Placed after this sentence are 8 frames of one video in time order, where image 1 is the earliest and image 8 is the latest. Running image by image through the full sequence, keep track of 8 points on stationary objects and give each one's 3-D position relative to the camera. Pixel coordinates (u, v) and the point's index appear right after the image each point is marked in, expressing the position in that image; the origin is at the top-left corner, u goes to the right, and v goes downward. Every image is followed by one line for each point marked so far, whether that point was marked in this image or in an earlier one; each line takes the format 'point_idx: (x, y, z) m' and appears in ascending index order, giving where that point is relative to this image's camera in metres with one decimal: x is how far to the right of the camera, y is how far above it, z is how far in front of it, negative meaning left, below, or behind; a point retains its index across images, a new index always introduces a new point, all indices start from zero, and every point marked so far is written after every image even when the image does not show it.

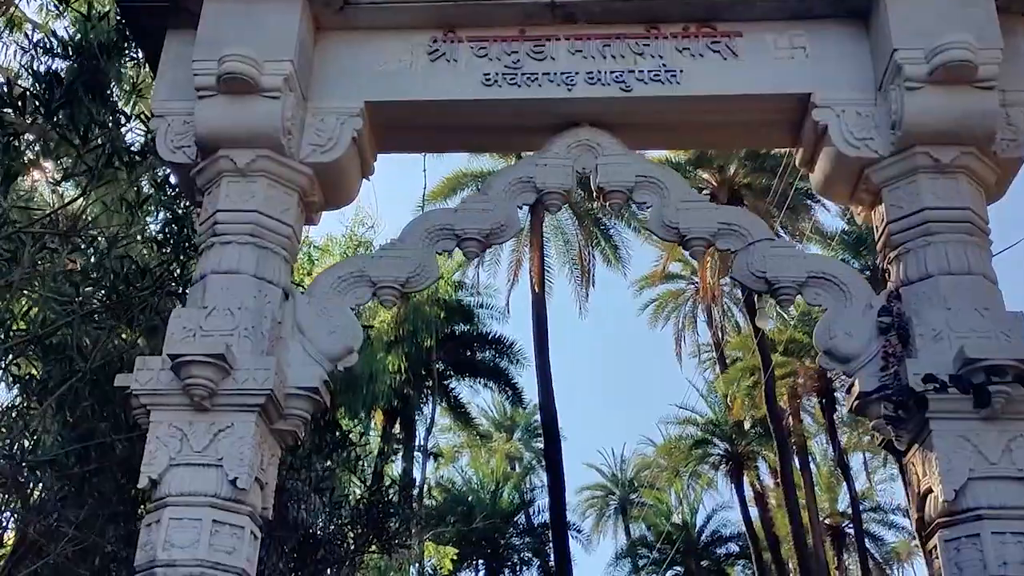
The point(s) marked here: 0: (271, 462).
0: (-1.4, -1.0, +5.8) m
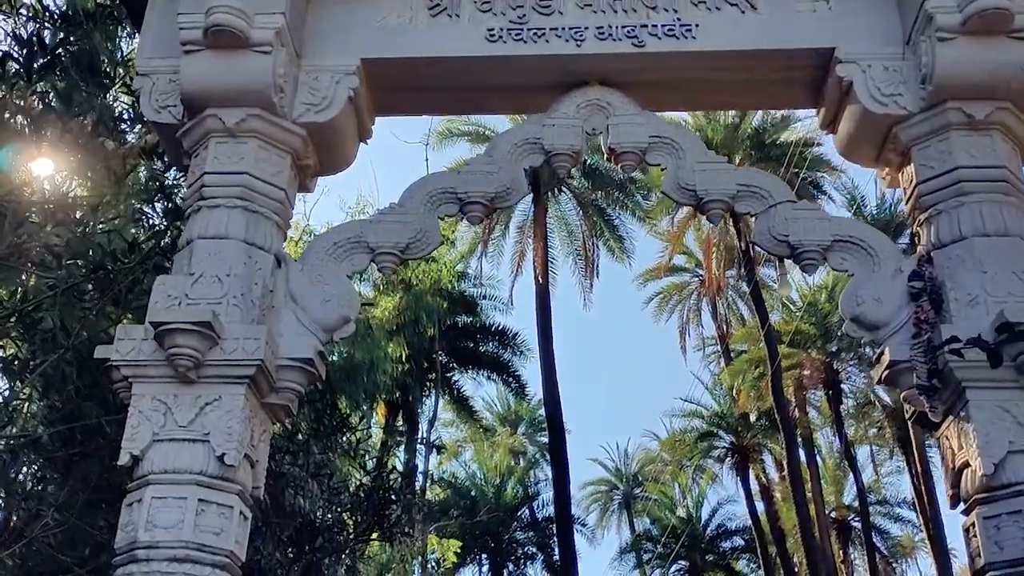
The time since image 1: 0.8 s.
0: (-1.3, -0.8, +5.5) m
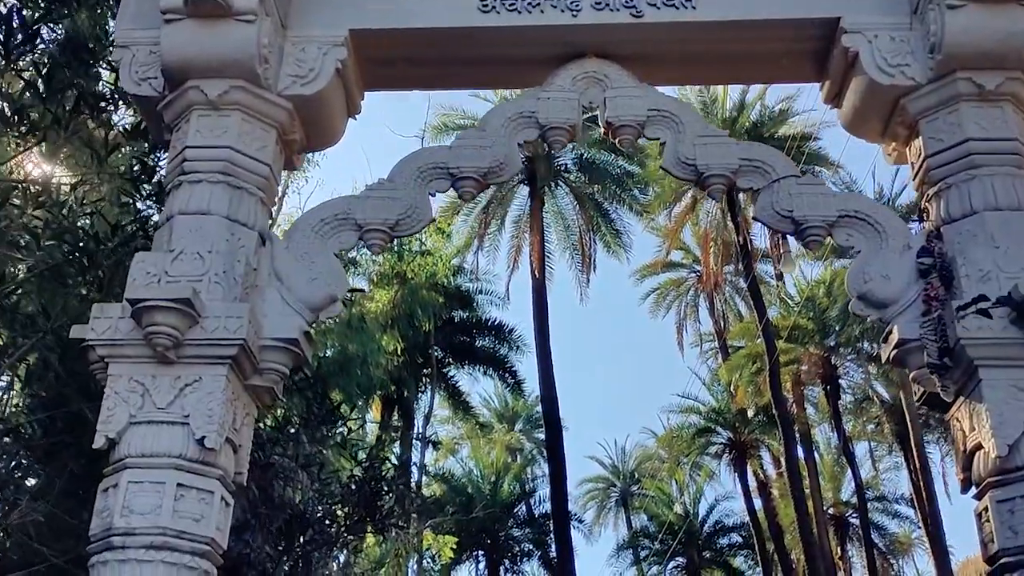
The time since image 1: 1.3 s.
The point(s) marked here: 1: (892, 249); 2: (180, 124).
0: (-1.4, -0.7, +5.3) m
1: (+2.0, +0.2, +5.4) m
2: (-1.8, +0.9, +5.7) m
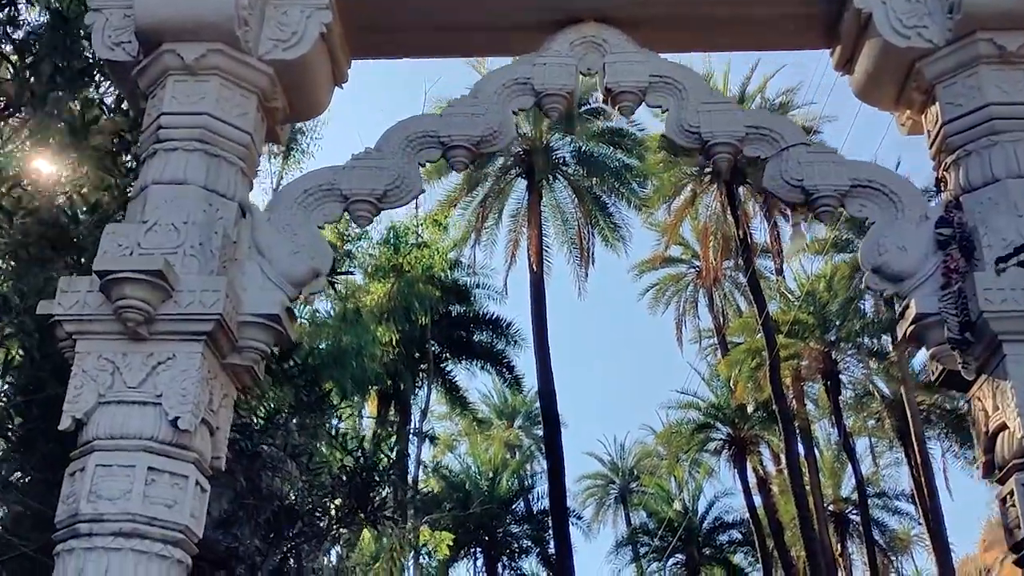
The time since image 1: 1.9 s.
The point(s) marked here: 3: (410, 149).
0: (-1.4, -0.6, +5.0) m
1: (+1.9, +0.3, +5.1) m
2: (-1.9, +1.0, +5.4) m
3: (-0.5, +0.7, +5.4) m
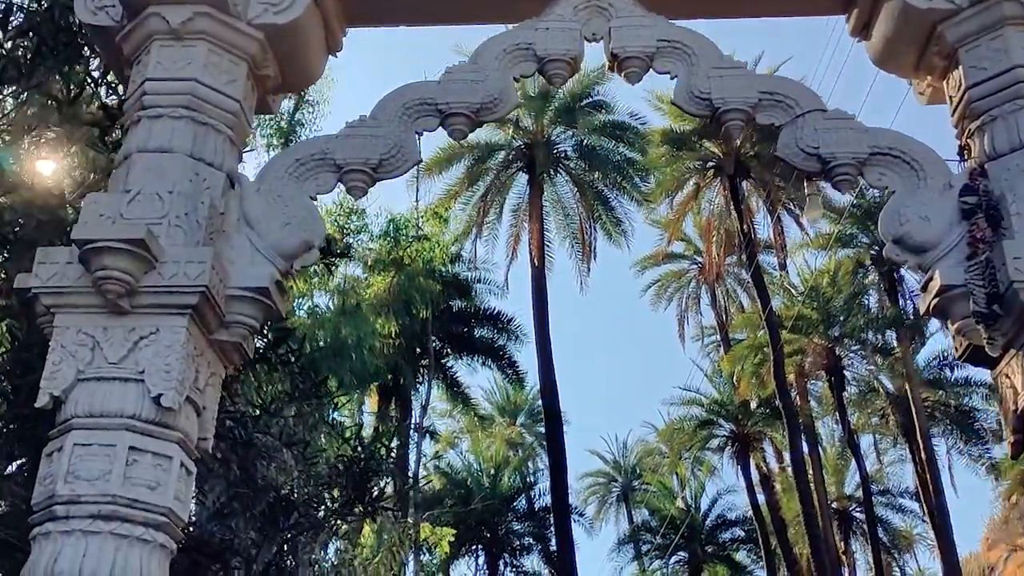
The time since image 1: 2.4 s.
0: (-1.4, -0.4, +4.7) m
1: (+1.9, +0.5, +4.8) m
2: (-1.9, +1.2, +5.2) m
3: (-0.5, +0.9, +5.2) m
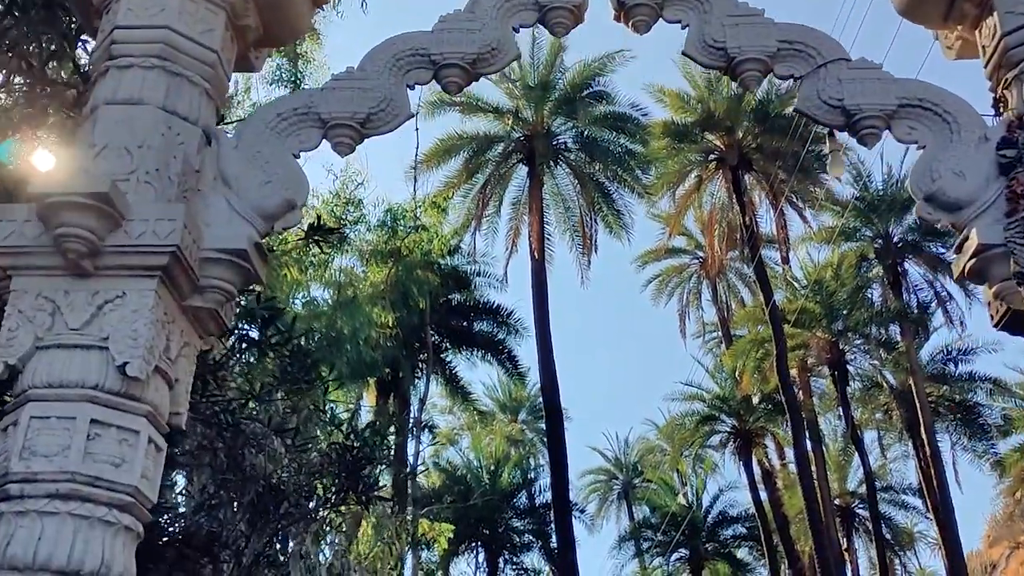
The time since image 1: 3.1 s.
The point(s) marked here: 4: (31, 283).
0: (-1.4, -0.3, +4.4) m
1: (+1.9, +0.6, +4.4) m
2: (-1.9, +1.3, +4.8) m
3: (-0.5, +1.0, +4.8) m
4: (-1.9, 0.0, +4.1) m
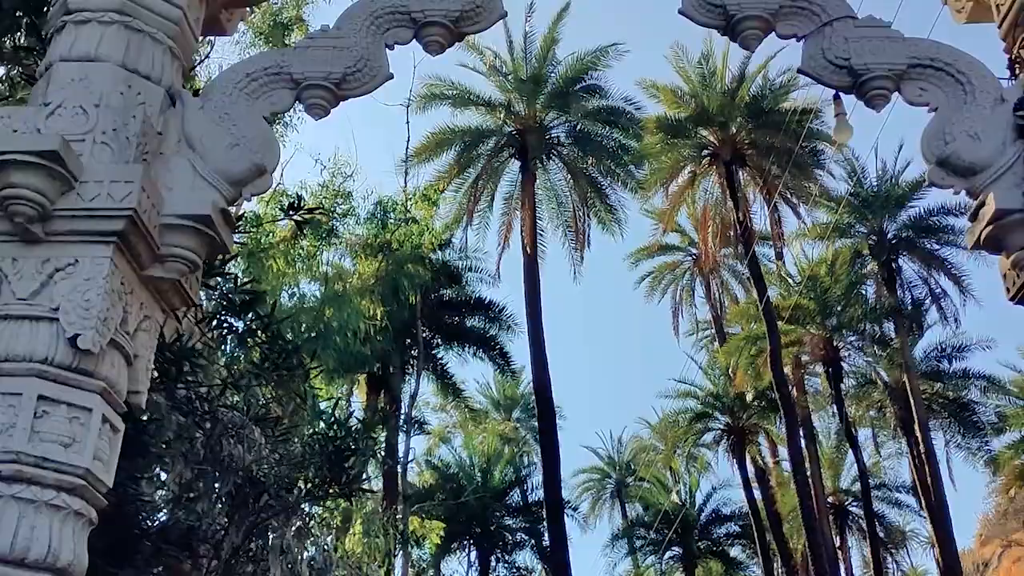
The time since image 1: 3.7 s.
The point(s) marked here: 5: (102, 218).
0: (-1.4, -0.1, +4.1) m
1: (+1.9, +0.7, +4.2) m
2: (-1.9, +1.4, +4.5) m
3: (-0.6, +1.1, +4.5) m
4: (-2.0, +0.1, +3.8) m
5: (-1.5, +0.3, +3.8) m
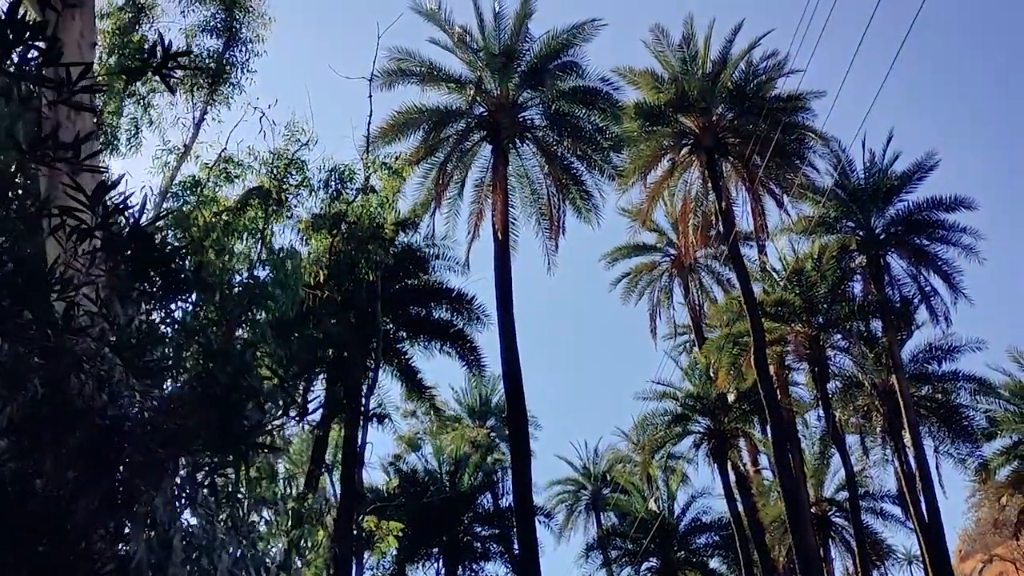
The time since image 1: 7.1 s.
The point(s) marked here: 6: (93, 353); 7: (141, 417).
0: (-1.7, +0.5, +2.3) m
1: (+1.6, +1.4, +2.5) m
2: (-2.2, +2.1, +2.7) m
3: (-0.8, +1.8, +2.8) m
4: (-2.2, +0.8, +2.0) m
5: (-1.7, +0.9, +2.0) m
6: (-2.4, -0.4, +6.3) m
7: (-2.3, -0.9, +6.9) m
